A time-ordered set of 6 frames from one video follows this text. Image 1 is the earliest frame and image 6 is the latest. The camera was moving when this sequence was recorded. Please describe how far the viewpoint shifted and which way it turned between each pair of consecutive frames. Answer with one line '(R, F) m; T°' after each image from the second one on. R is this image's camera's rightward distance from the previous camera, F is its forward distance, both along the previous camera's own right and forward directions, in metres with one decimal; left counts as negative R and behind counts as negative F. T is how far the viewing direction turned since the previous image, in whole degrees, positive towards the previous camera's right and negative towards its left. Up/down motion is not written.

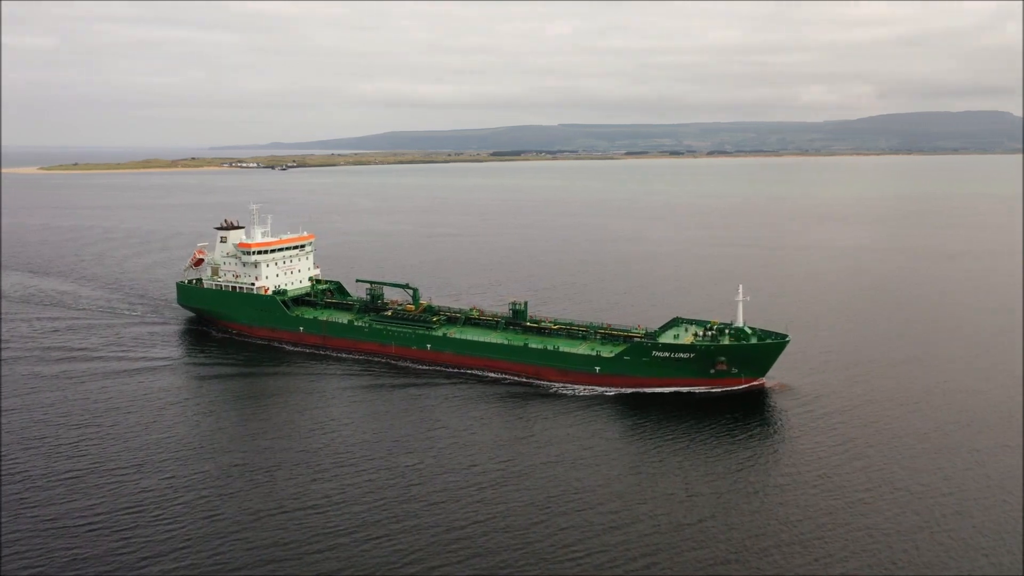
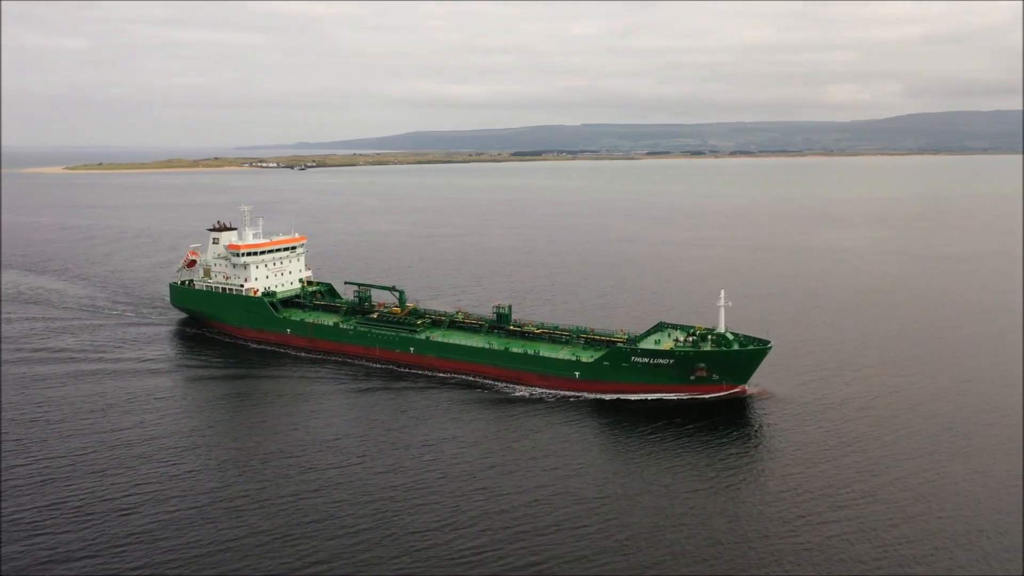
(+1.5, +0.4) m; -1°
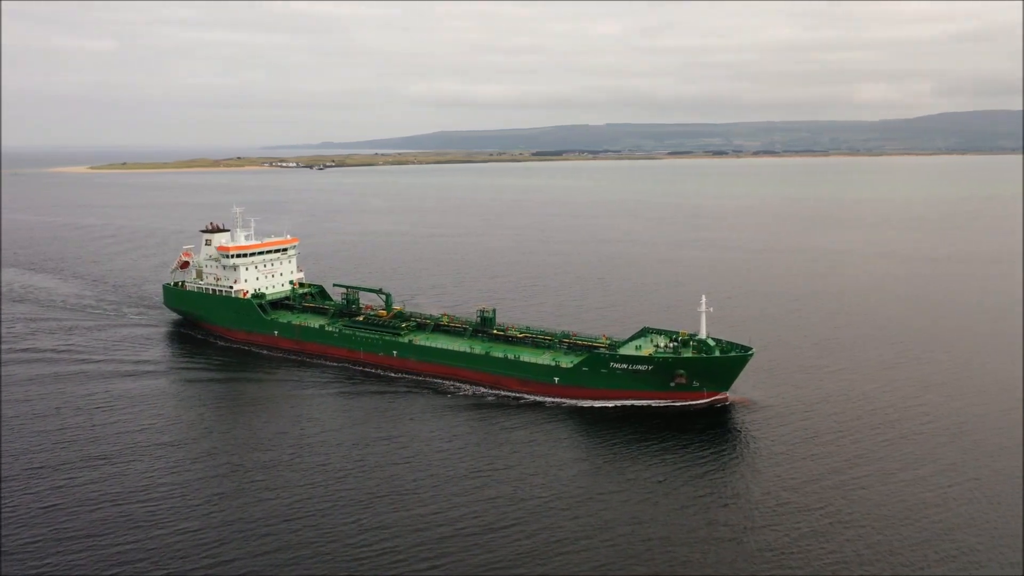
(+1.4, +0.4) m; -1°
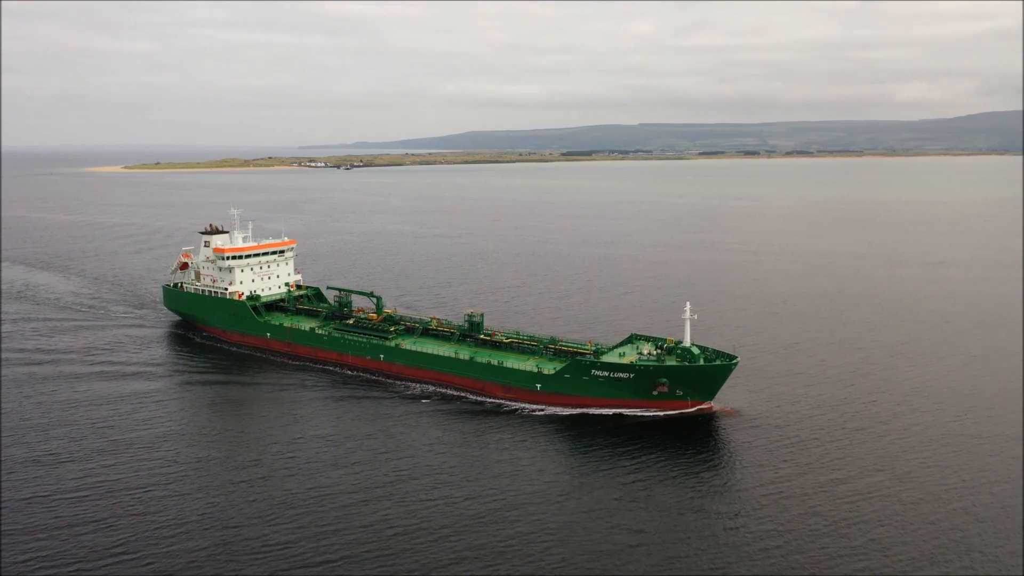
(+1.6, +0.4) m; -2°
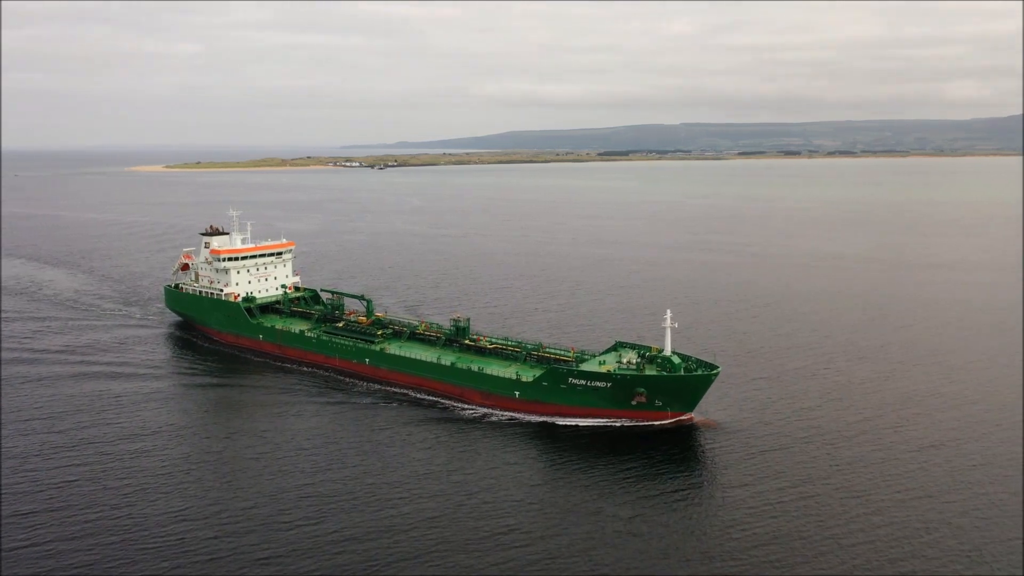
(+1.9, +0.6) m; -2°
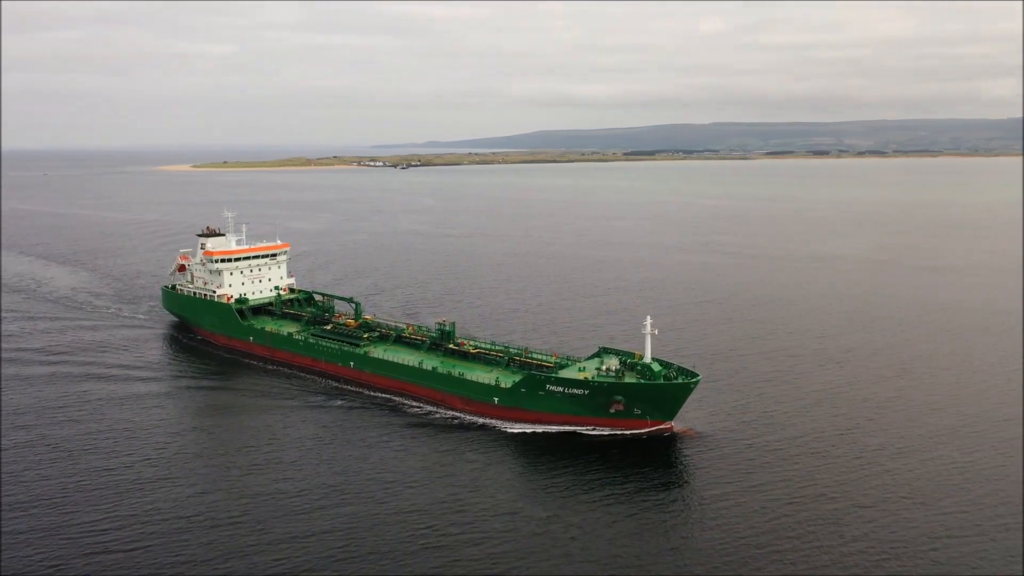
(+1.5, +0.5) m; -2°
